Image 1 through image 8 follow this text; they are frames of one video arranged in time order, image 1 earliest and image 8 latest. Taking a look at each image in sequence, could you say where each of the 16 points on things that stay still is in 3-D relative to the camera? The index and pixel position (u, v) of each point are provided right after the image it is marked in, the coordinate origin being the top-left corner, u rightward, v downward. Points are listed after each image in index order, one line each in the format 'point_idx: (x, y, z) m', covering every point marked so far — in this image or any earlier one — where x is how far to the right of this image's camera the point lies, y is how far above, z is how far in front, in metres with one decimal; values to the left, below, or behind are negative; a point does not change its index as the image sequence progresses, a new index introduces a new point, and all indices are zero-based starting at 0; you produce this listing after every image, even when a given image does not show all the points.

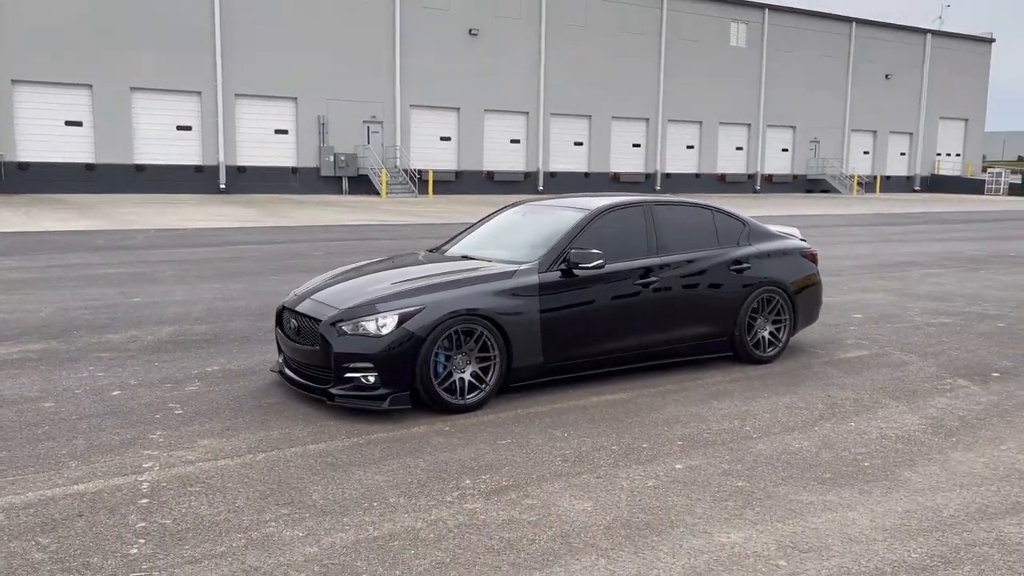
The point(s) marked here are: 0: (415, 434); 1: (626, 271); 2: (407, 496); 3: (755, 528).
0: (-0.6, -0.9, +5.3) m
1: (+0.8, +0.1, +6.5) m
2: (-0.5, -1.0, +4.3) m
3: (+1.1, -1.1, +3.9) m
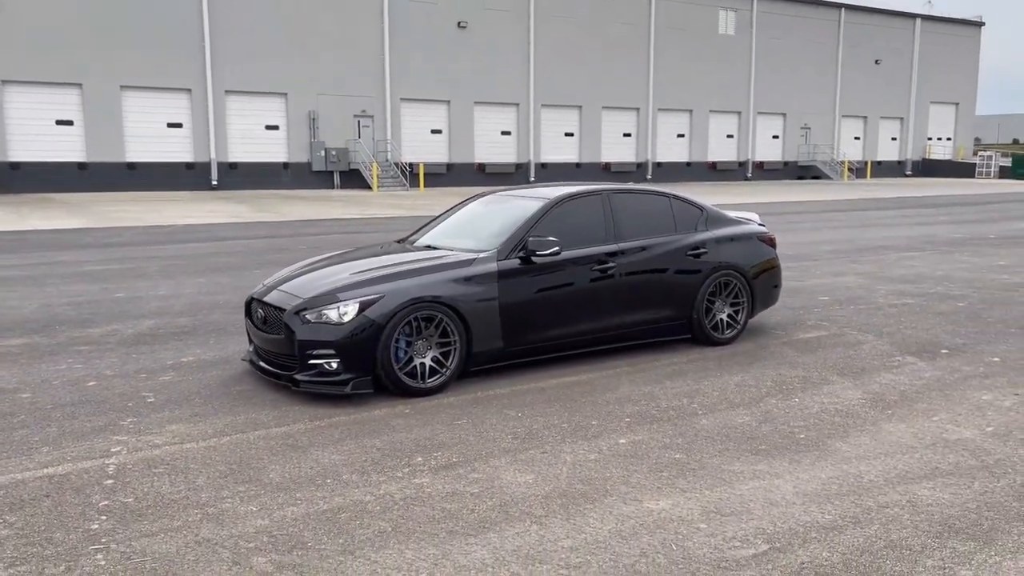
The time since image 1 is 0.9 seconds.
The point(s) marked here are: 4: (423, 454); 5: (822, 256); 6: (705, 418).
0: (-0.9, -0.8, +5.5) m
1: (+0.5, +0.2, +6.8) m
2: (-0.8, -1.0, +4.5) m
3: (+0.8, -1.0, +4.2) m
4: (-0.5, -0.9, +4.8) m
5: (+5.3, +0.5, +14.9) m
6: (+1.2, -0.8, +5.4) m
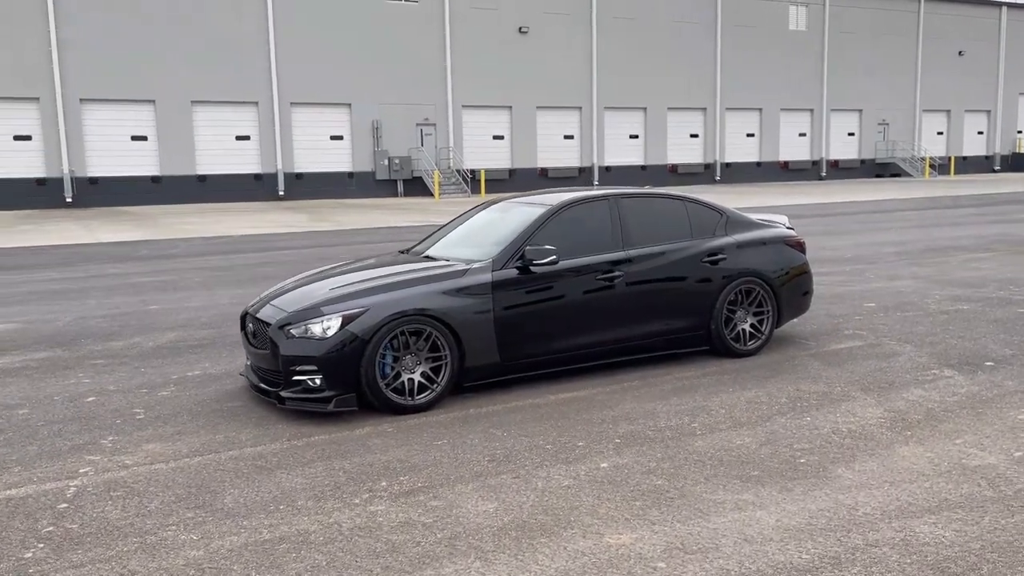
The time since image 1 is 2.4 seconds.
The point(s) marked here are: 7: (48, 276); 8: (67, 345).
0: (-0.9, -0.9, +5.3) m
1: (+0.5, +0.2, +6.4) m
2: (-1.0, -1.0, +4.3) m
3: (+0.6, -1.1, +3.8) m
4: (-0.7, -1.0, +4.6) m
5: (+6.0, +0.5, +14.2) m
6: (+1.1, -0.9, +5.0) m
7: (-7.5, +0.2, +14.0) m
8: (-4.5, -0.6, +8.7) m
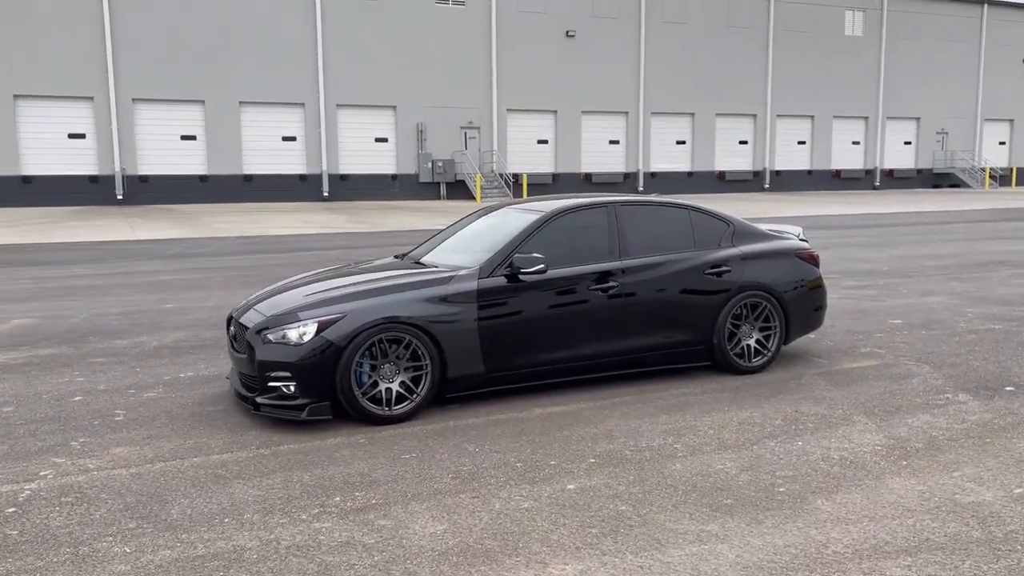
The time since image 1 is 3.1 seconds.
0: (-1.1, -0.9, +5.2) m
1: (+0.5, +0.1, +6.2) m
2: (-1.2, -1.1, +4.1) m
3: (+0.4, -1.1, +3.6) m
4: (-0.9, -1.0, +4.4) m
5: (+6.3, +0.2, +13.6) m
6: (+0.9, -1.0, +4.8) m
7: (-7.1, +0.3, +14.3) m
8: (-4.4, -0.5, +8.8) m
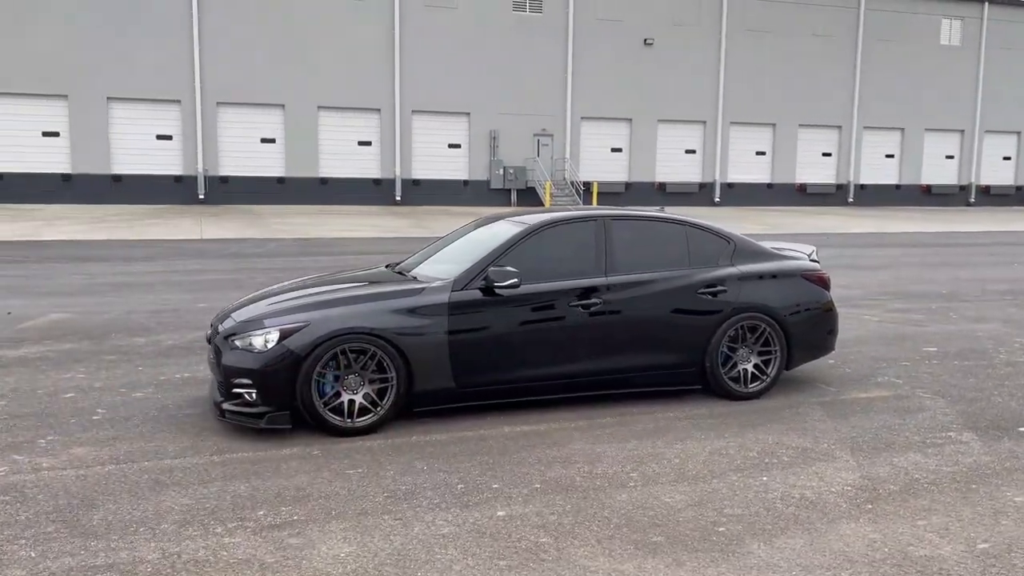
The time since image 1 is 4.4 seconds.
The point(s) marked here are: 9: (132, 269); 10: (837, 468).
0: (-1.4, -1.0, +5.1) m
1: (+0.3, 0.0, +6.0) m
2: (-1.5, -1.1, +4.1) m
3: (-0.1, -1.2, +3.4) m
4: (-1.2, -1.1, +4.3) m
5: (+6.9, -0.1, +12.8) m
6: (+0.6, -1.1, +4.5) m
7: (-6.4, +0.3, +14.7) m
8: (-4.3, -0.5, +9.0) m
9: (-6.4, +0.3, +14.7) m
10: (+1.8, -1.0, +4.9) m
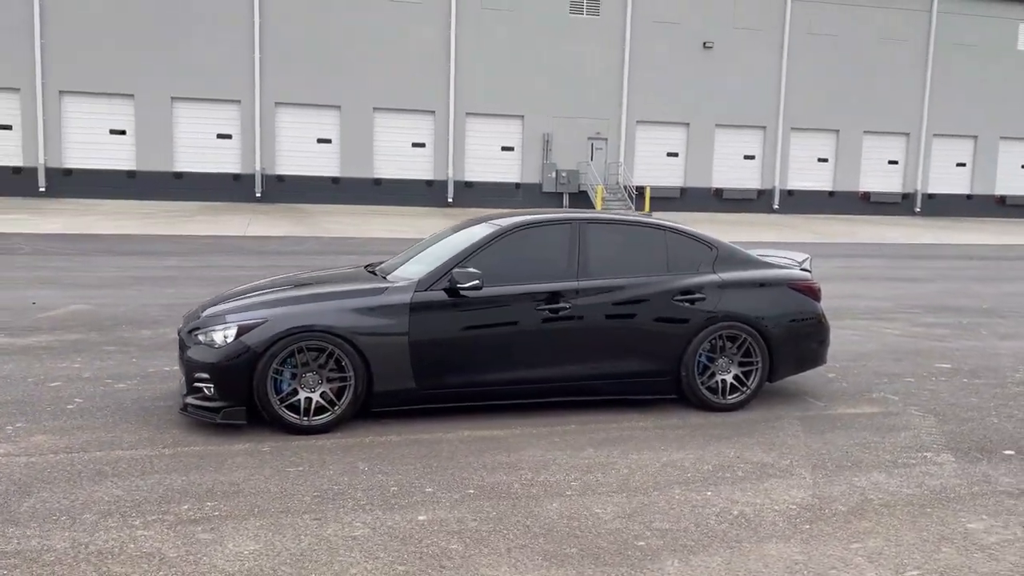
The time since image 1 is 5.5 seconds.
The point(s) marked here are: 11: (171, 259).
0: (-1.7, -1.0, +5.1) m
1: (+0.1, 0.0, +5.9) m
2: (-1.9, -1.1, +4.1) m
3: (-0.5, -1.2, +3.3) m
4: (-1.6, -1.1, +4.3) m
5: (+7.1, -0.3, +12.3) m
6: (+0.2, -1.1, +4.4) m
7: (-6.0, +0.4, +15.1) m
8: (-4.3, -0.4, +9.3) m
9: (-6.0, +0.4, +15.1) m
10: (+1.5, -1.1, +4.7) m
11: (-6.2, +0.5, +15.8) m
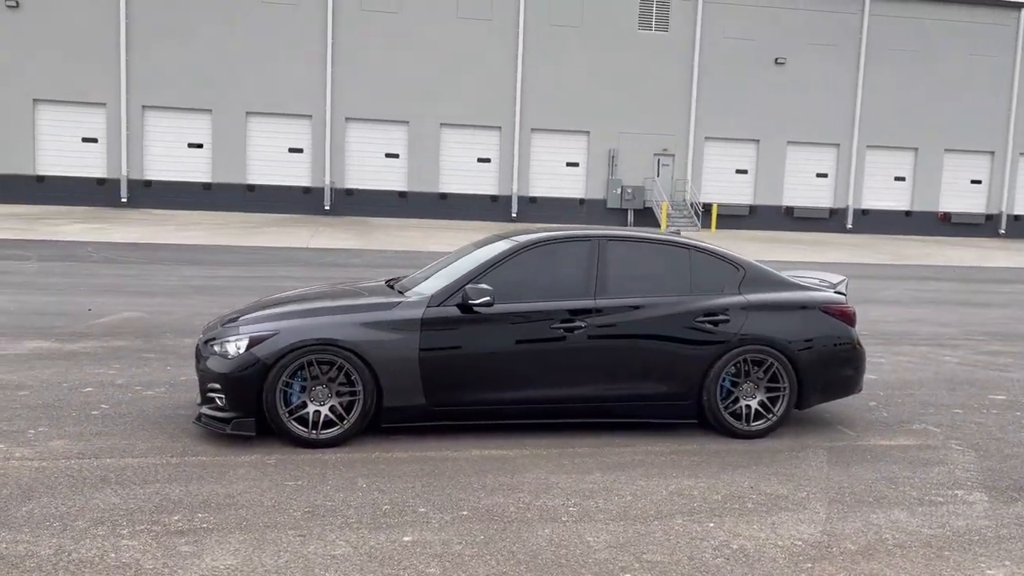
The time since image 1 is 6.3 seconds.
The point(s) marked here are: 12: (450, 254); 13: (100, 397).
0: (-1.7, -1.0, +5.1) m
1: (+0.2, -0.2, +5.8) m
2: (-2.0, -1.1, +4.2) m
3: (-0.6, -1.2, +3.2) m
4: (-1.6, -1.1, +4.3) m
5: (+7.7, -0.7, +11.5) m
6: (+0.2, -1.2, +4.3) m
7: (-5.1, +0.2, +15.5) m
8: (-3.9, -0.5, +9.5) m
9: (-5.1, +0.2, +15.4) m
10: (+1.5, -1.2, +4.5) m
11: (-5.2, +0.3, +16.2) m
12: (-0.4, +0.2, +6.7) m
13: (-3.2, -0.8, +6.7) m
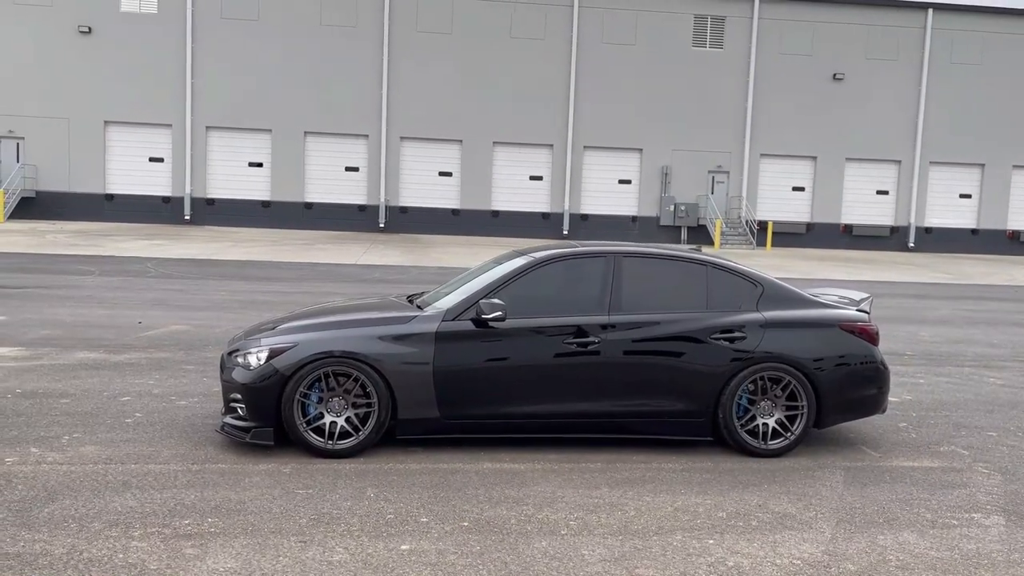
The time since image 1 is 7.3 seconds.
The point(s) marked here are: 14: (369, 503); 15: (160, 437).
0: (-1.6, -1.1, +5.3) m
1: (+0.3, -0.3, +5.8) m
2: (-2.0, -1.2, +4.4) m
3: (-0.7, -1.3, +3.3) m
4: (-1.6, -1.2, +4.5) m
5: (+8.2, -1.0, +11.1) m
6: (+0.2, -1.2, +4.3) m
7: (-4.4, 0.0, +15.9) m
8: (-3.6, -0.7, +9.8) m
9: (-4.4, 0.0, +15.8) m
10: (+1.5, -1.3, +4.4) m
11: (-4.4, +0.1, +16.6) m
12: (-0.3, +0.1, +6.8) m
13: (-3.0, -0.9, +7.0) m
14: (-0.8, -1.2, +4.8) m
15: (-2.4, -1.0, +6.0) m
